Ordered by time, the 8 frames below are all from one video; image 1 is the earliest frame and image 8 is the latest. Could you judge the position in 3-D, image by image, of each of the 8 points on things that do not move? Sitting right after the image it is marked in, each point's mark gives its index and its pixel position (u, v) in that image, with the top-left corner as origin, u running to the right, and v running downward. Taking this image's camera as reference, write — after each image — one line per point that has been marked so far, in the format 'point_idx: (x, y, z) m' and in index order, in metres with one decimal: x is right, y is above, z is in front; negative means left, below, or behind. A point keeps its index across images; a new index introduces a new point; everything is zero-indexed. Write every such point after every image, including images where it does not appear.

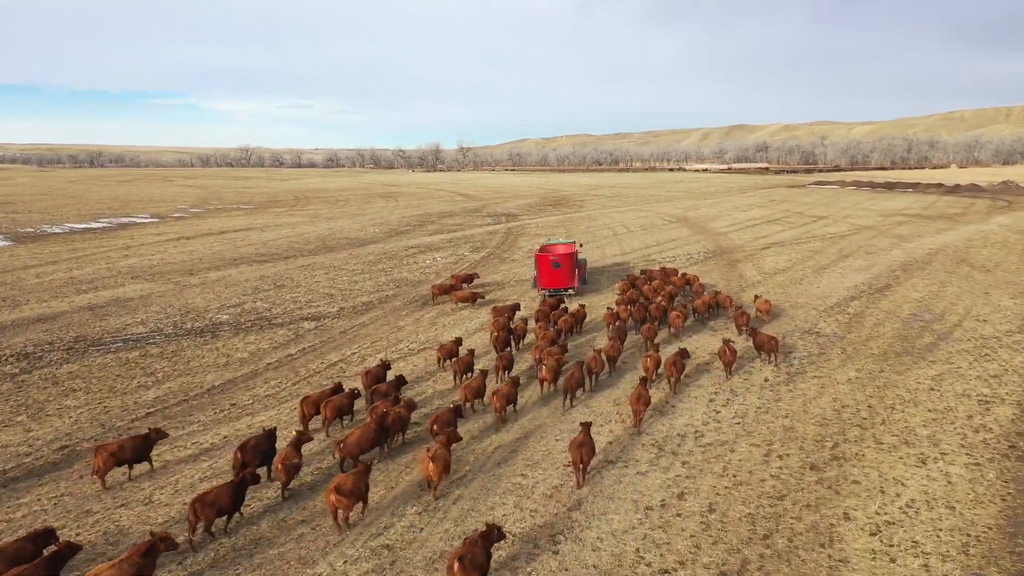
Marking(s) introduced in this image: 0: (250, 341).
0: (-5.4, -1.1, +16.7) m
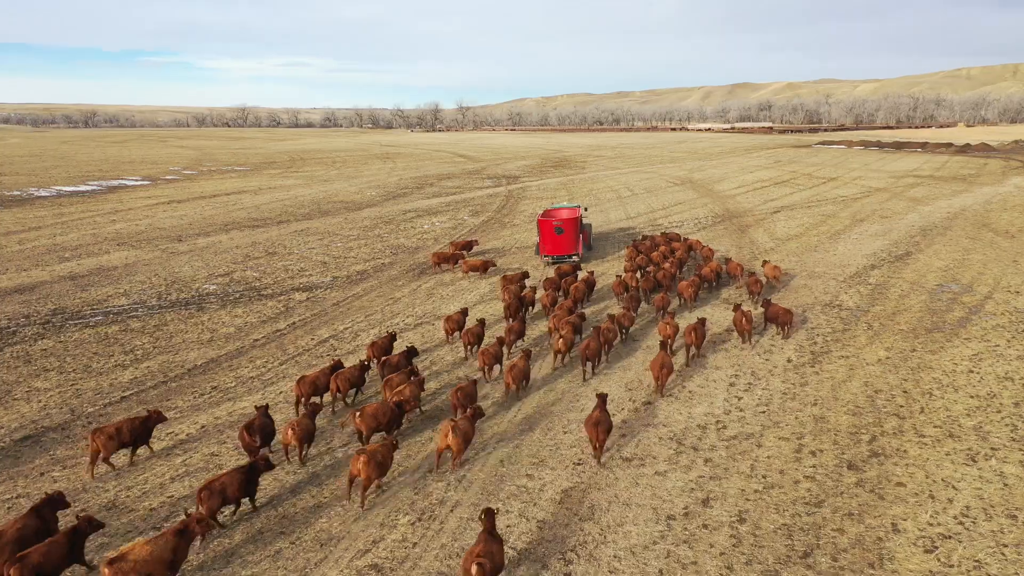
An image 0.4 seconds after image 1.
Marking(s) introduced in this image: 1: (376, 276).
0: (-5.4, -0.5, +15.8) m
1: (-3.2, +0.3, +19.4) m
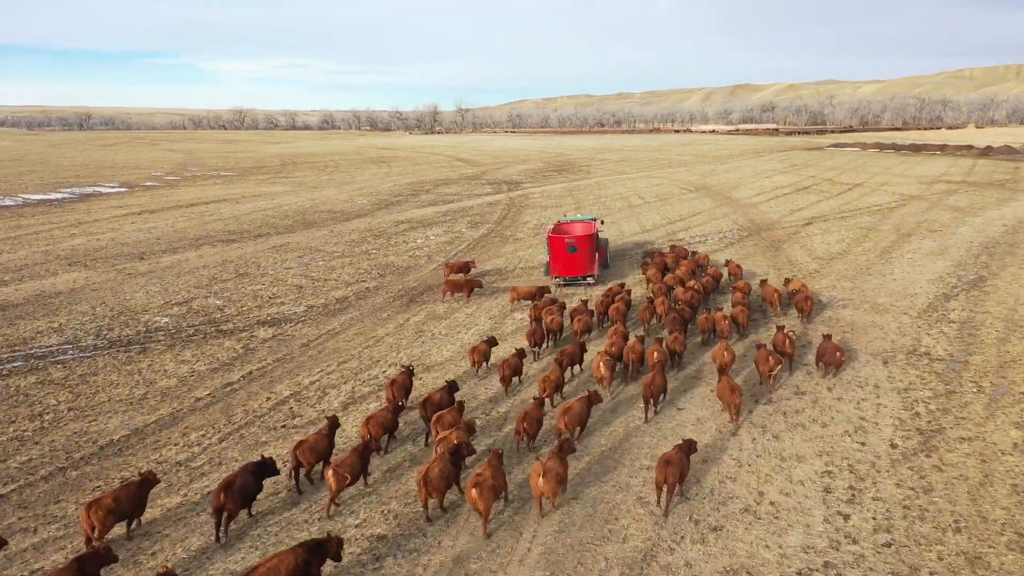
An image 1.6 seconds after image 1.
0: (-5.3, -1.2, +13.0) m
1: (-3.1, -0.4, +16.6) m
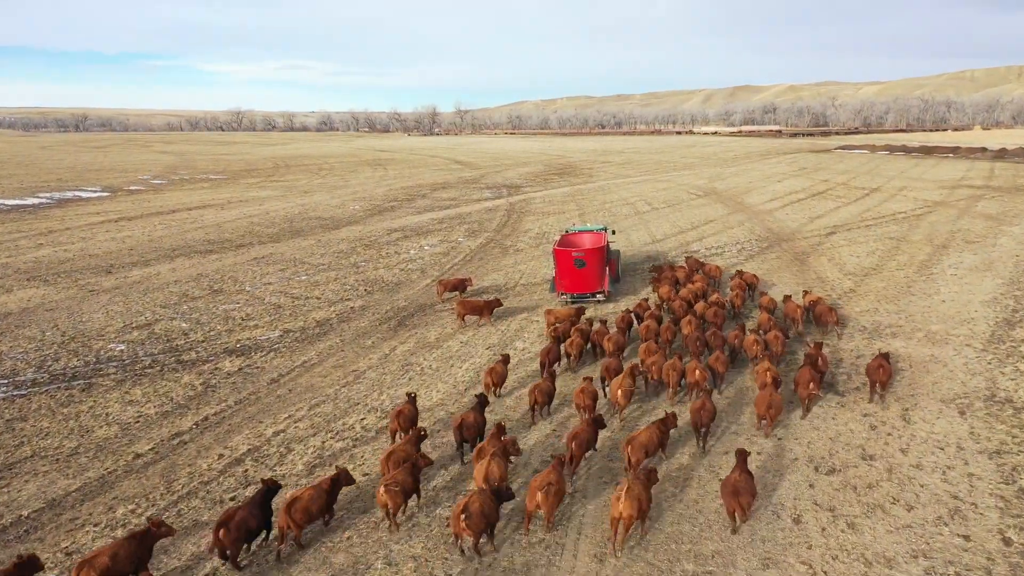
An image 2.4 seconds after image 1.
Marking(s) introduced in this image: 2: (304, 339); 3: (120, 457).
0: (-5.3, -1.6, +11.2) m
1: (-3.1, -0.8, +14.8) m
2: (-3.7, -0.9, +14.3) m
3: (-4.4, -1.9, +9.2) m
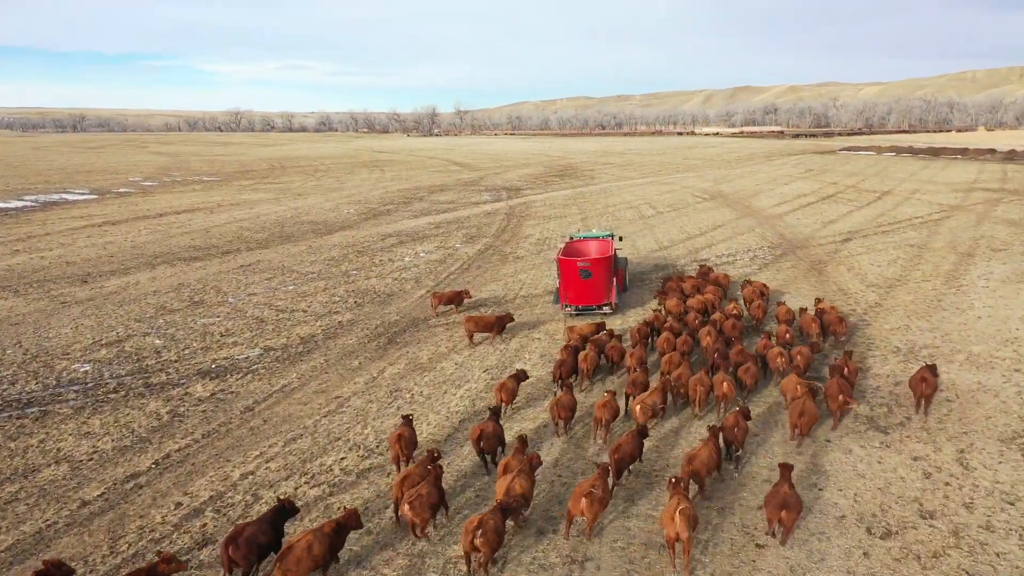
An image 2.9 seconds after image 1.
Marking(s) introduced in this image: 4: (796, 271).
0: (-5.3, -1.8, +10.1) m
1: (-3.1, -1.0, +13.7) m
2: (-3.7, -1.1, +13.2) m
3: (-4.5, -2.2, +8.1) m
4: (+6.5, +0.4, +18.6) m
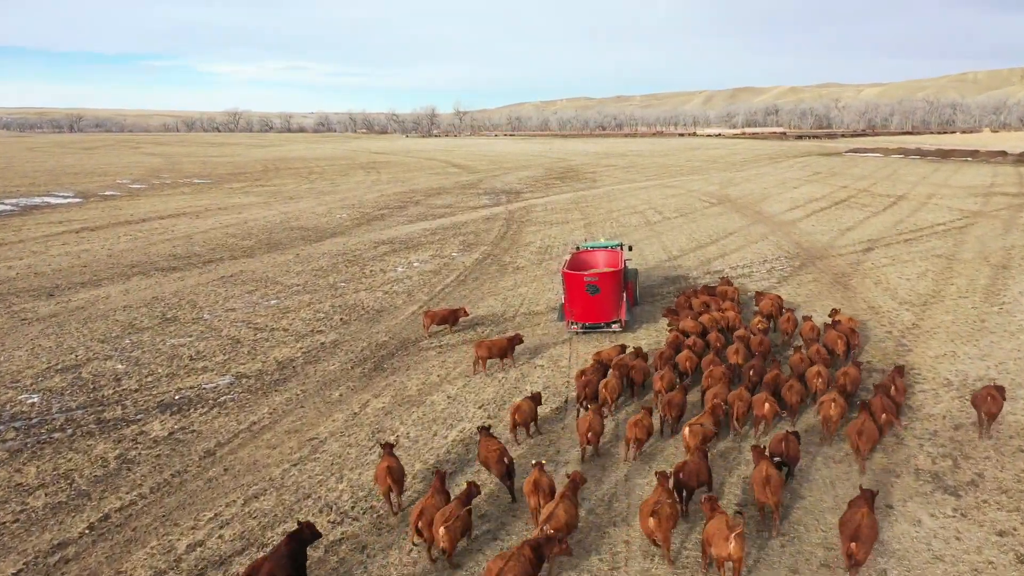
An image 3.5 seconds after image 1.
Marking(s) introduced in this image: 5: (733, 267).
0: (-5.3, -2.1, +8.7) m
1: (-3.1, -1.3, +12.3) m
2: (-3.7, -1.4, +11.8) m
3: (-4.5, -2.5, +6.7) m
4: (+6.5, +0.1, +17.2) m
5: (+5.3, +0.5, +19.5) m
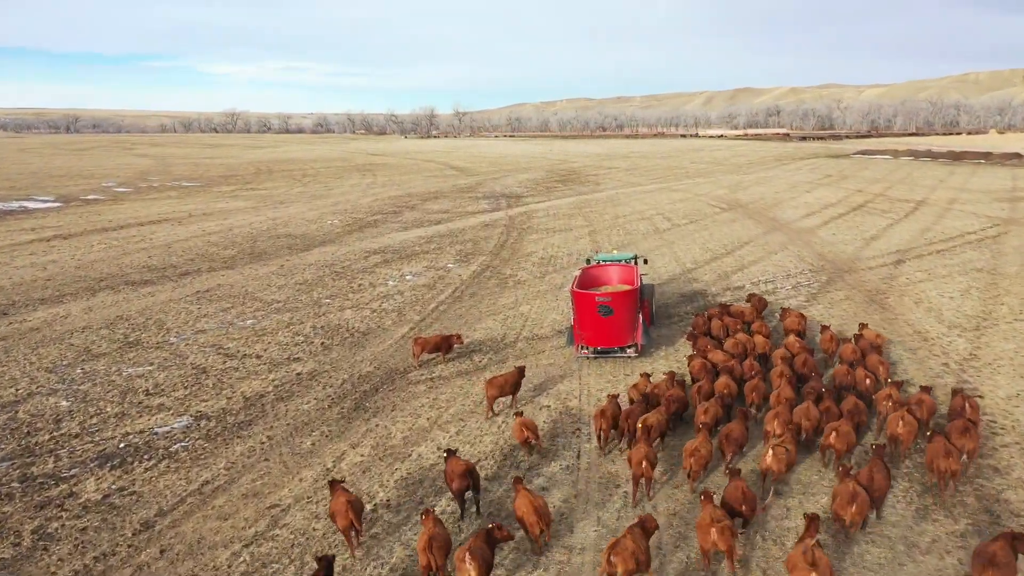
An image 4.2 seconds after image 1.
0: (-5.2, -2.5, +7.0) m
1: (-3.1, -1.7, +10.6) m
2: (-3.7, -1.8, +10.1) m
3: (-4.4, -2.8, +5.0) m
4: (+6.5, -0.3, +15.6) m
5: (+5.3, +0.2, +17.8) m
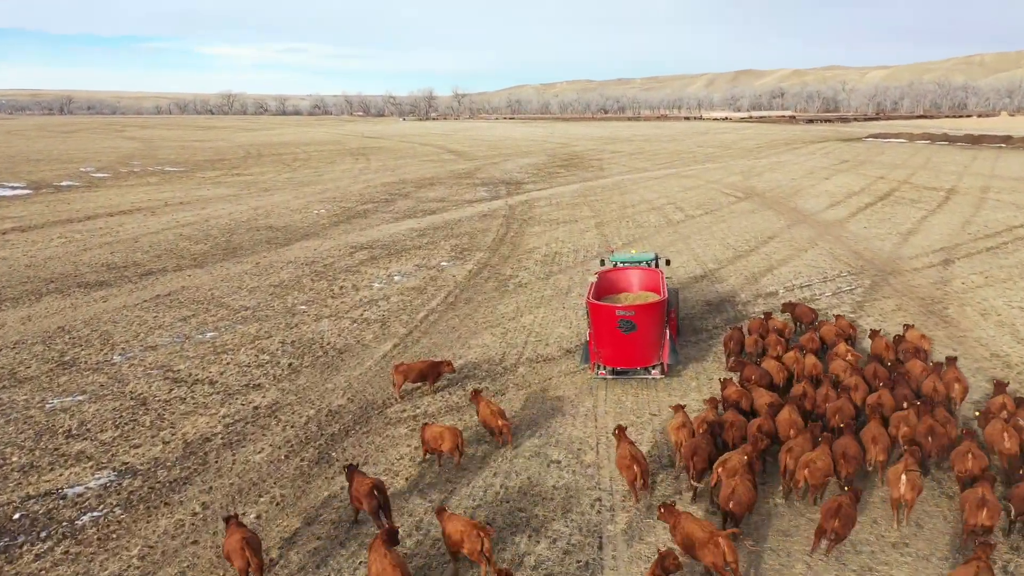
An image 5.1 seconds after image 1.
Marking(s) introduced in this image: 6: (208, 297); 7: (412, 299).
0: (-5.2, -2.8, +4.9) m
1: (-3.1, -1.9, +8.5) m
2: (-3.6, -2.1, +8.0) m
3: (-4.4, -3.2, +3.0) m
4: (+6.5, -0.4, +13.5) m
5: (+5.3, +0.1, +15.7) m
6: (-6.1, -0.2, +16.4) m
7: (-2.0, -0.2, +16.0) m
